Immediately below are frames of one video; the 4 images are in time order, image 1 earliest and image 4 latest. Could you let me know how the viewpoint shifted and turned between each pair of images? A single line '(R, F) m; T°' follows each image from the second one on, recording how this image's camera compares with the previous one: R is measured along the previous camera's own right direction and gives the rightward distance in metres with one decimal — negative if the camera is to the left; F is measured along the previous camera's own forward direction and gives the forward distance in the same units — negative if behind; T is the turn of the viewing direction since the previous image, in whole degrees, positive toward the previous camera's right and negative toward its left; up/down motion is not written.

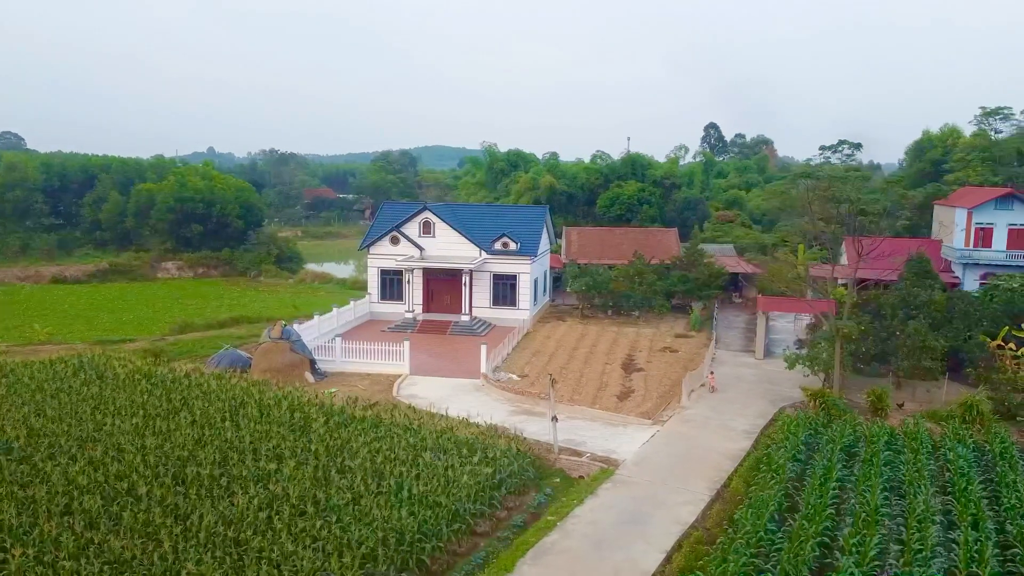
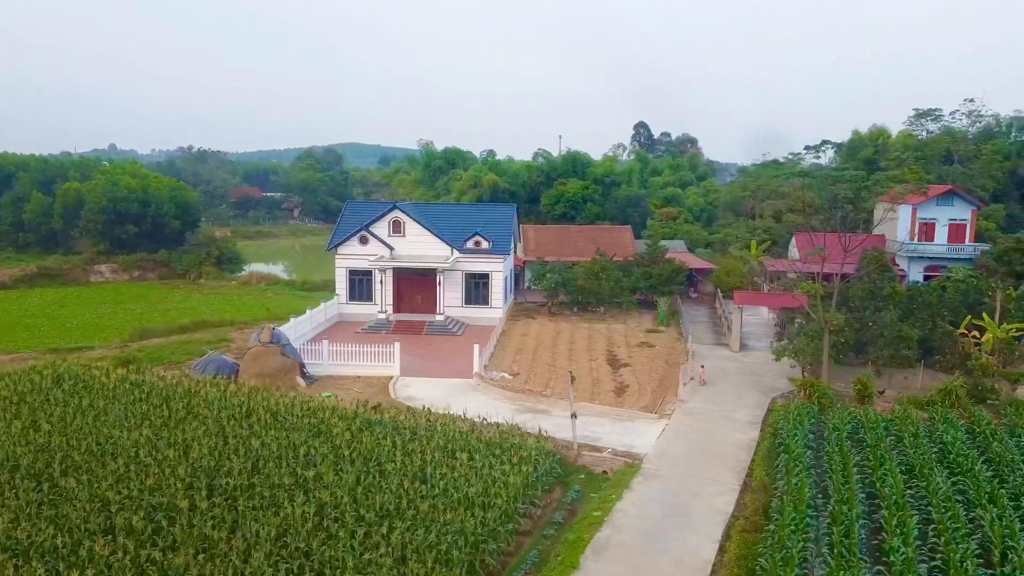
(-1.9, +0.1) m; +6°
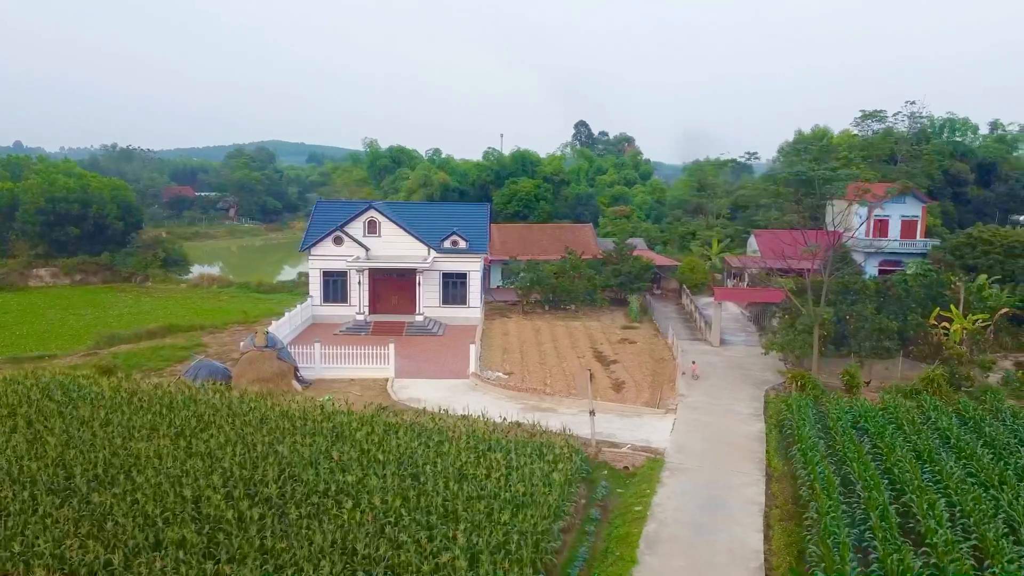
(-1.7, 0.0) m; +5°
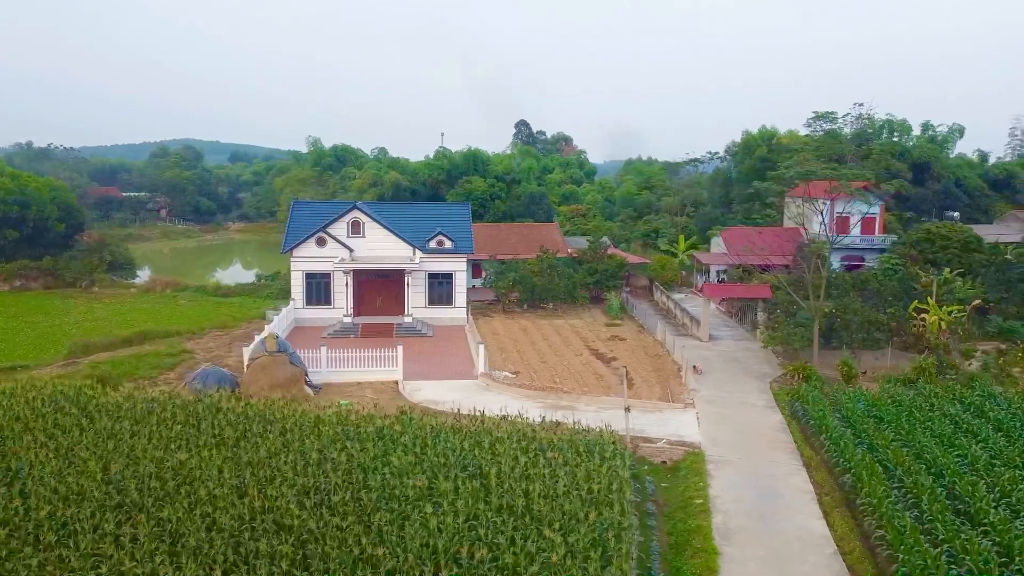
(-2.1, 0.0) m; +5°
